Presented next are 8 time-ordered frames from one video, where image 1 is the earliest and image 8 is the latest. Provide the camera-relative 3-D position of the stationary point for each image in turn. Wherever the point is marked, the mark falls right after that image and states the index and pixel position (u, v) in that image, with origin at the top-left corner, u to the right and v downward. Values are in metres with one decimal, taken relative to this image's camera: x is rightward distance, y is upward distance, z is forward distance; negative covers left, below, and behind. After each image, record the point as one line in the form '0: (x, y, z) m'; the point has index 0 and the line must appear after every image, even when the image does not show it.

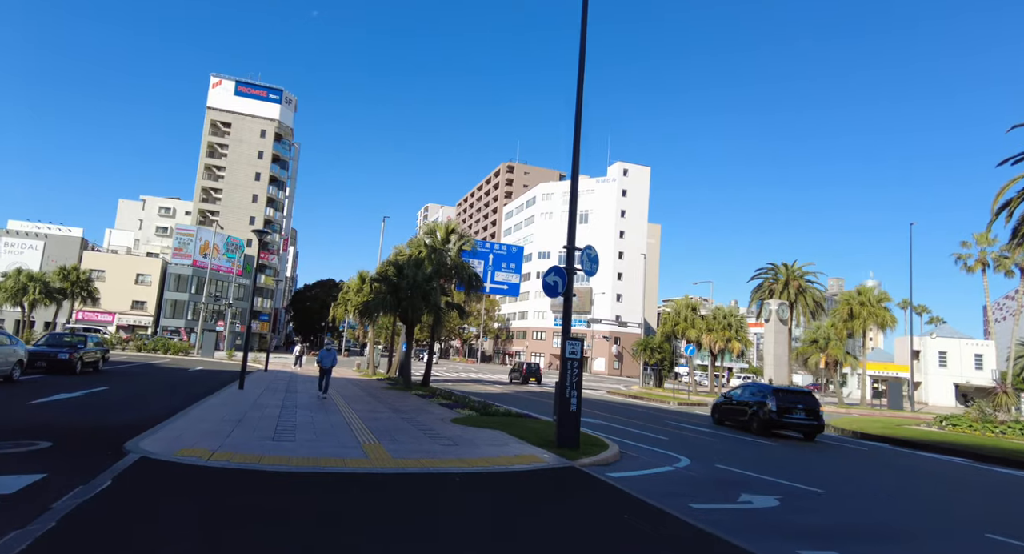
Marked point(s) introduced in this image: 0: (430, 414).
0: (-1.9, -3.3, +13.3) m
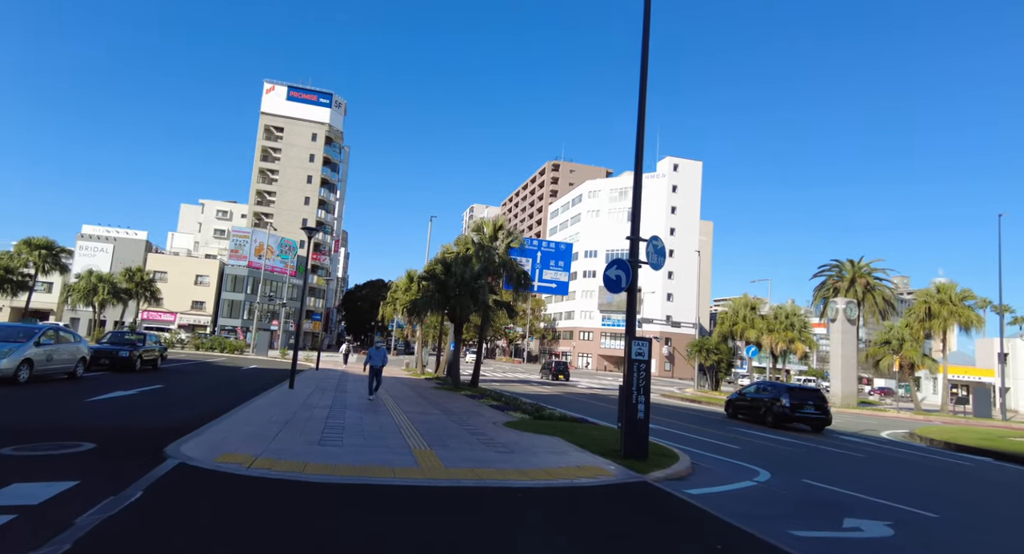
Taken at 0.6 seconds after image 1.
0: (-0.7, -3.2, +12.7) m
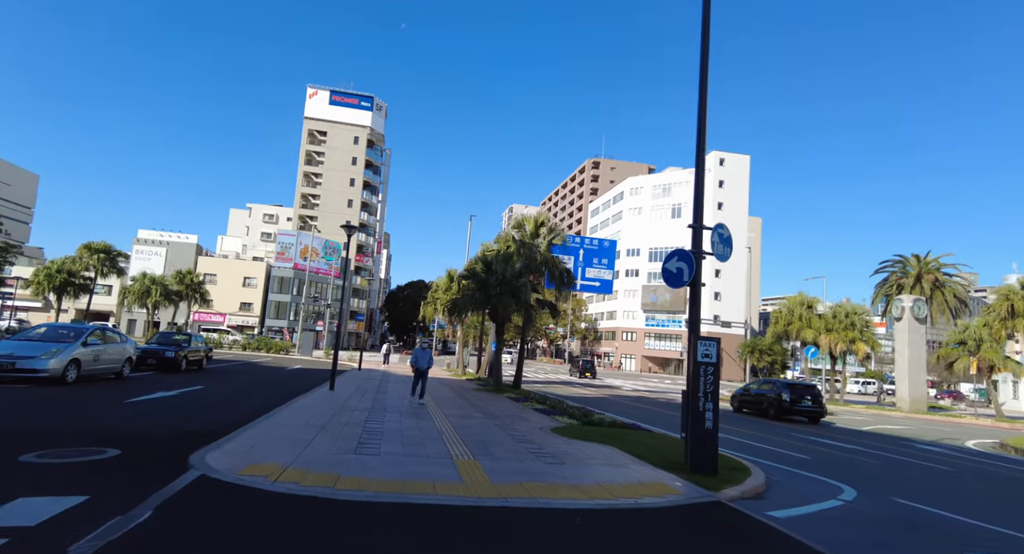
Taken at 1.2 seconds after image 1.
0: (+0.4, -3.2, +11.9) m
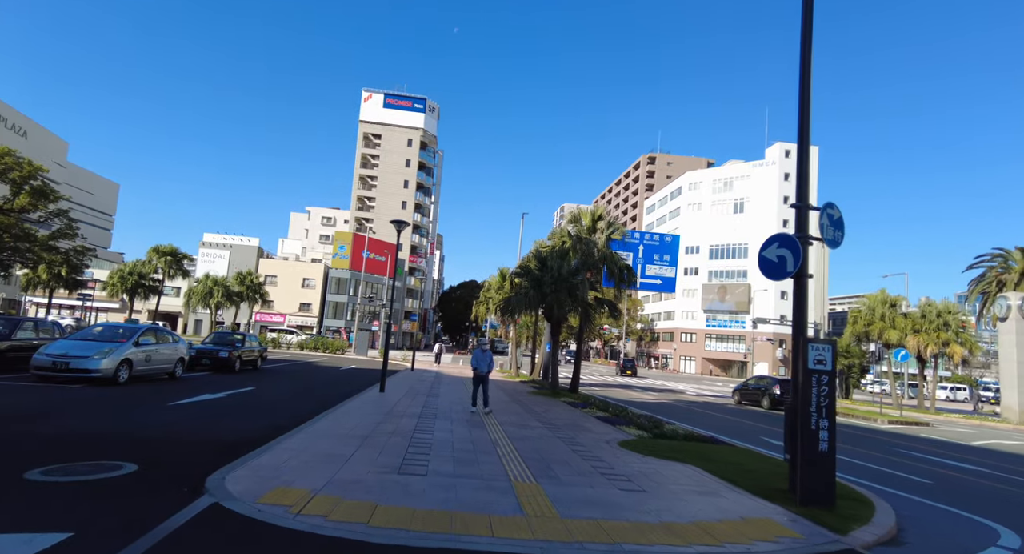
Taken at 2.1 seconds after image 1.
0: (+1.6, -3.0, +10.7) m
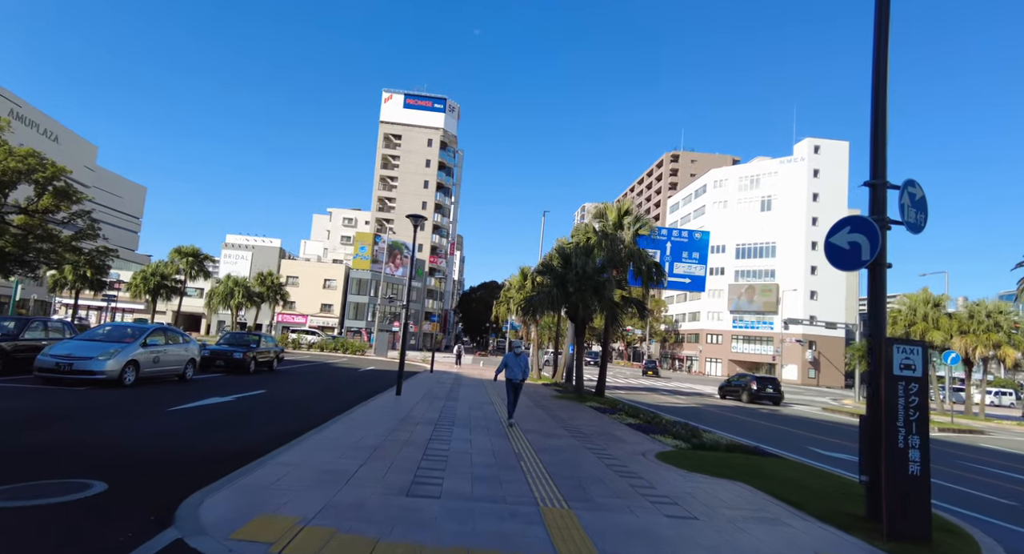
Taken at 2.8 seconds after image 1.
0: (+2.0, -3.0, +9.7) m
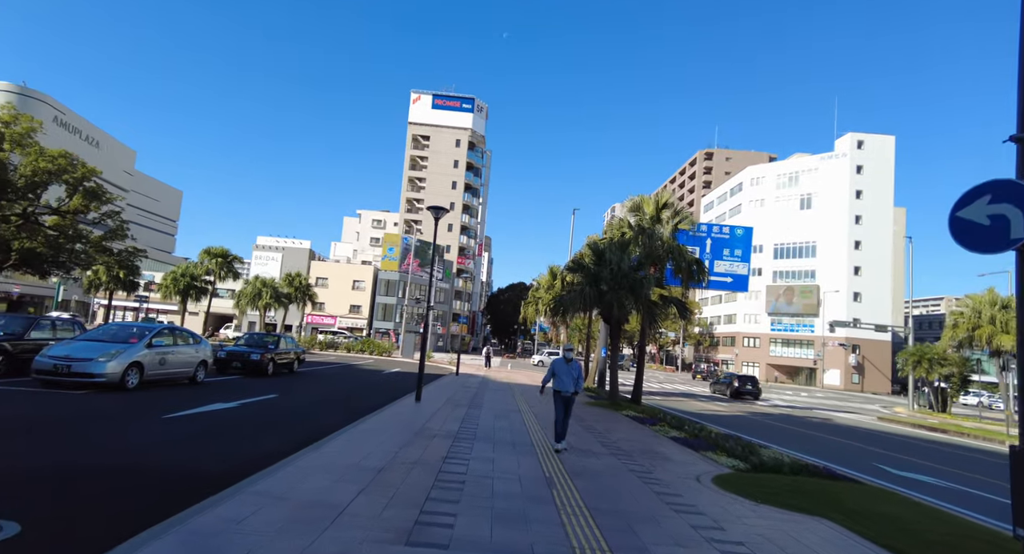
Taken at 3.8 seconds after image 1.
0: (+2.5, -2.8, +8.3) m
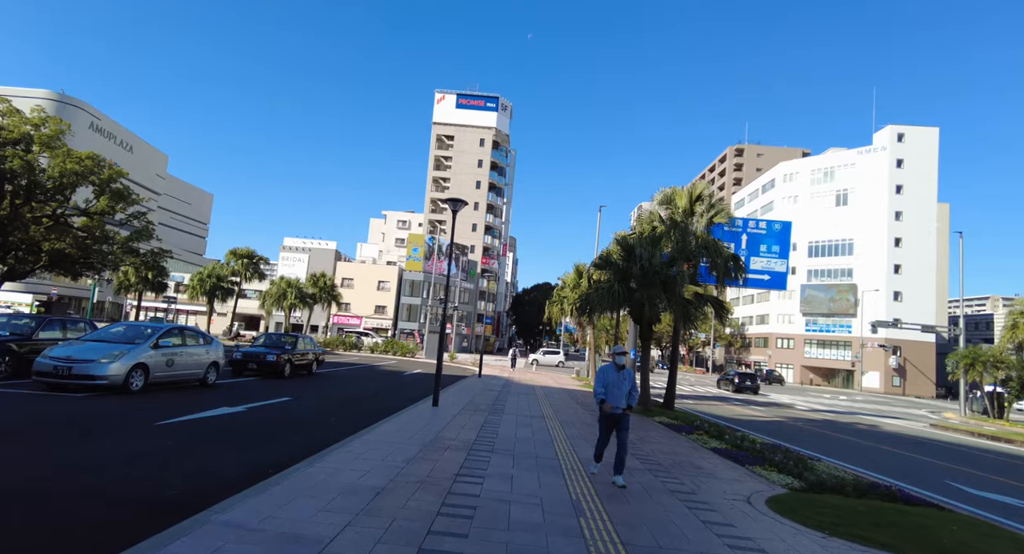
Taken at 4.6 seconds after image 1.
0: (+2.8, -2.7, +7.3) m
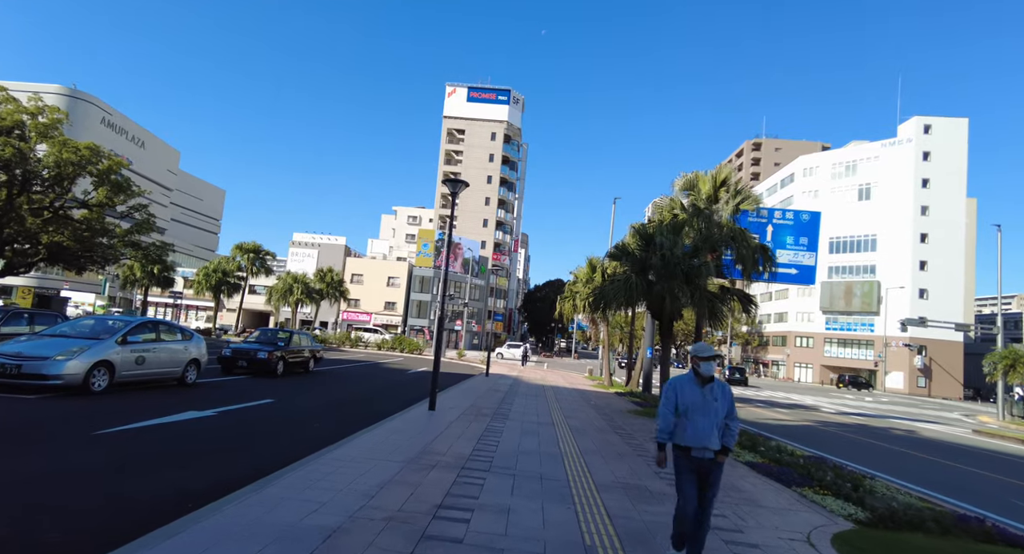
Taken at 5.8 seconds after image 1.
0: (+2.8, -2.5, +5.9) m
